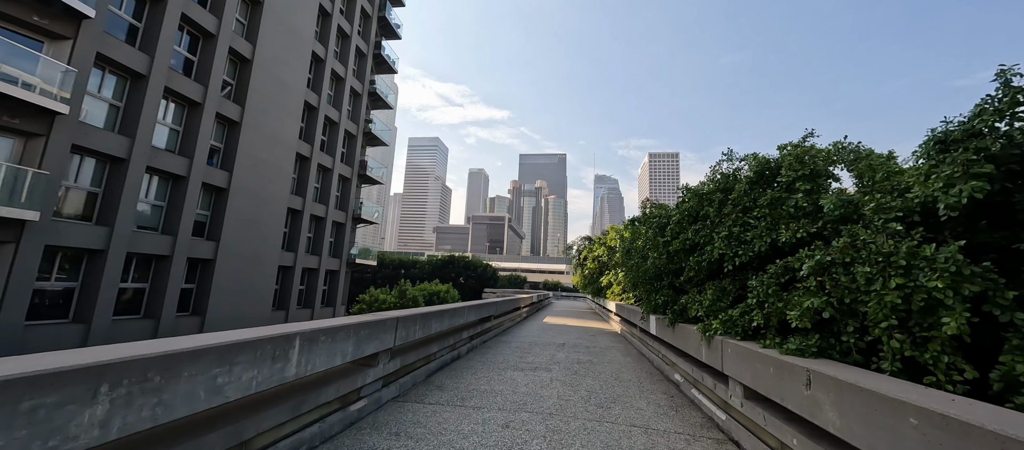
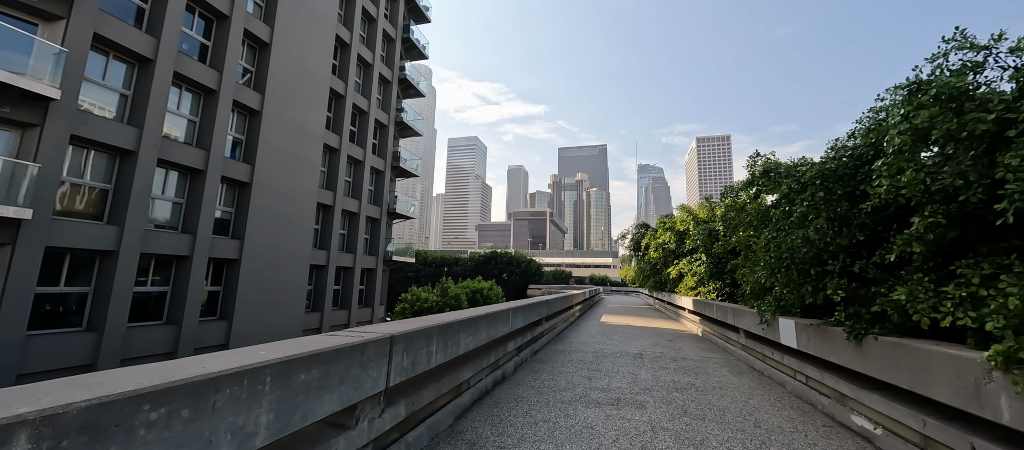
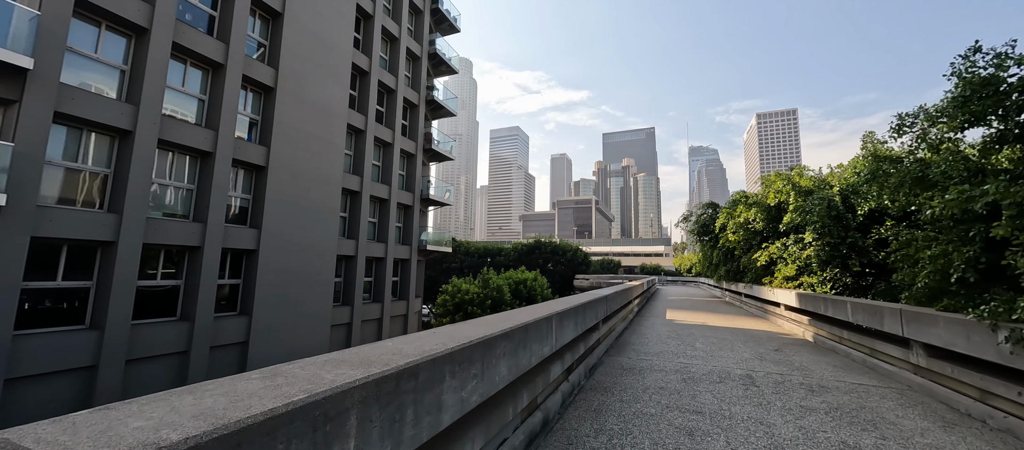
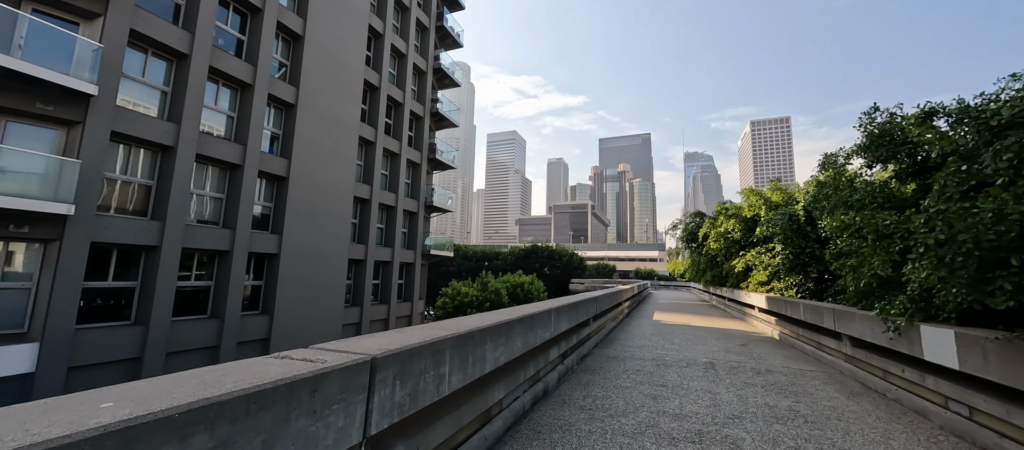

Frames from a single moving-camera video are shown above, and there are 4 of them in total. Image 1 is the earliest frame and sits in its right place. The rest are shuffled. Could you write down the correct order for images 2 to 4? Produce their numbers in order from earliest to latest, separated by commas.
2, 4, 3
